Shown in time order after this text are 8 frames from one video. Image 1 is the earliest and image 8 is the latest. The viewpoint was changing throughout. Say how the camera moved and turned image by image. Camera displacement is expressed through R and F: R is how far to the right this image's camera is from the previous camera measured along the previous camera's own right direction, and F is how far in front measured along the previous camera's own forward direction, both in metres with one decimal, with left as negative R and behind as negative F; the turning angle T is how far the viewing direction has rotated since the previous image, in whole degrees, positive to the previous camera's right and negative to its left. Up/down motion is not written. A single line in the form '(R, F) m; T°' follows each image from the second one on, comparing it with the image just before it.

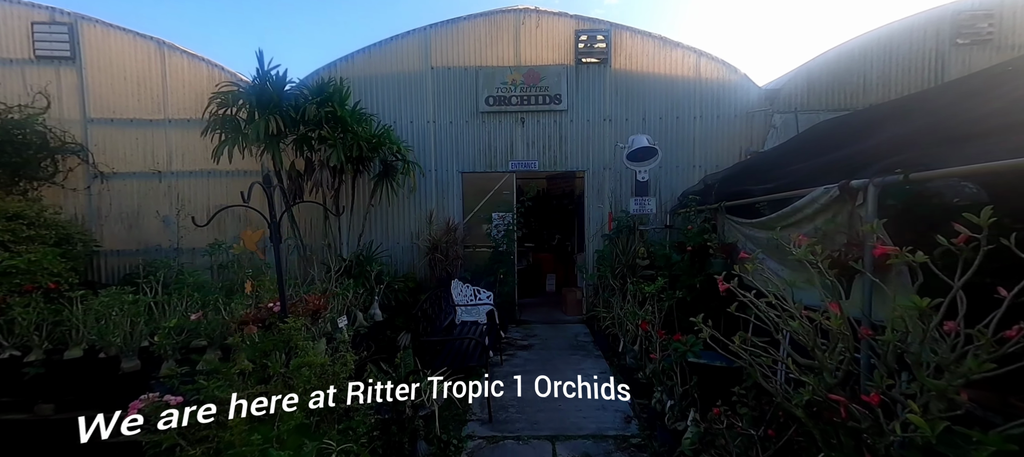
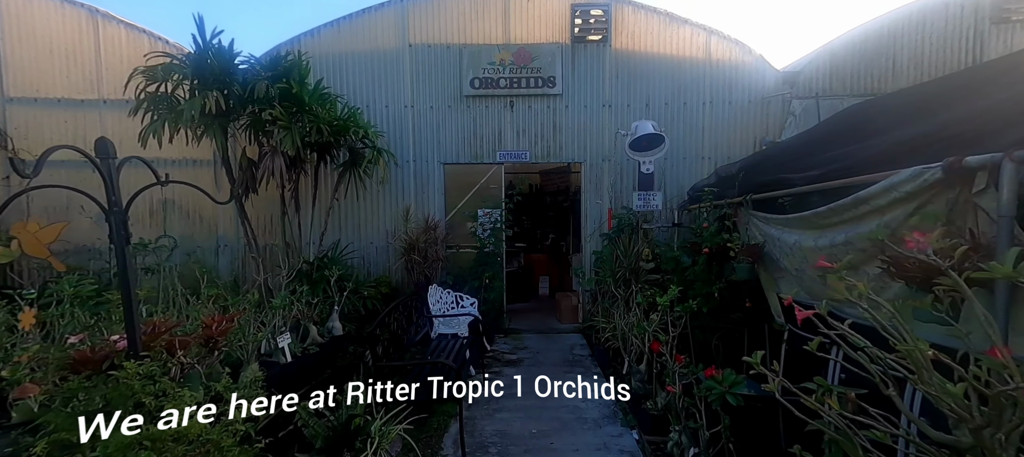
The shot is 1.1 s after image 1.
(+0.1, +0.6) m; +1°
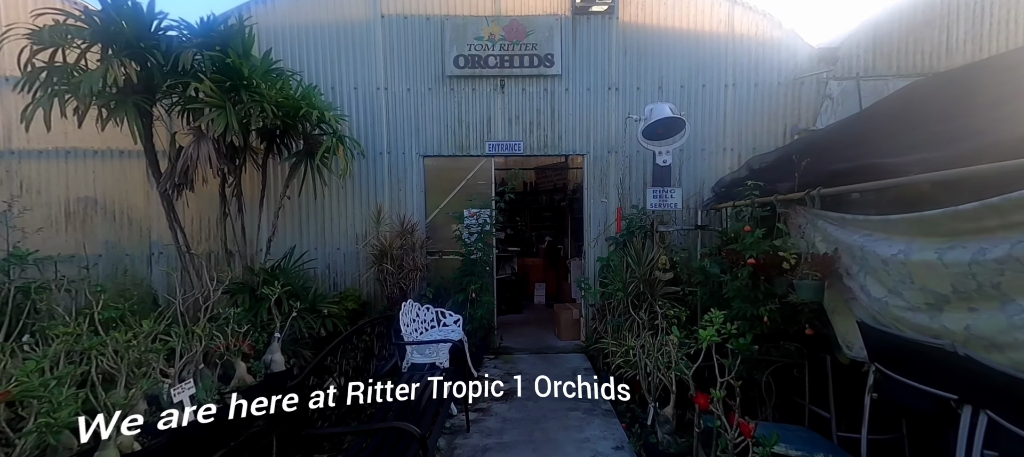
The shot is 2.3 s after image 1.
(0.0, +0.7) m; +1°
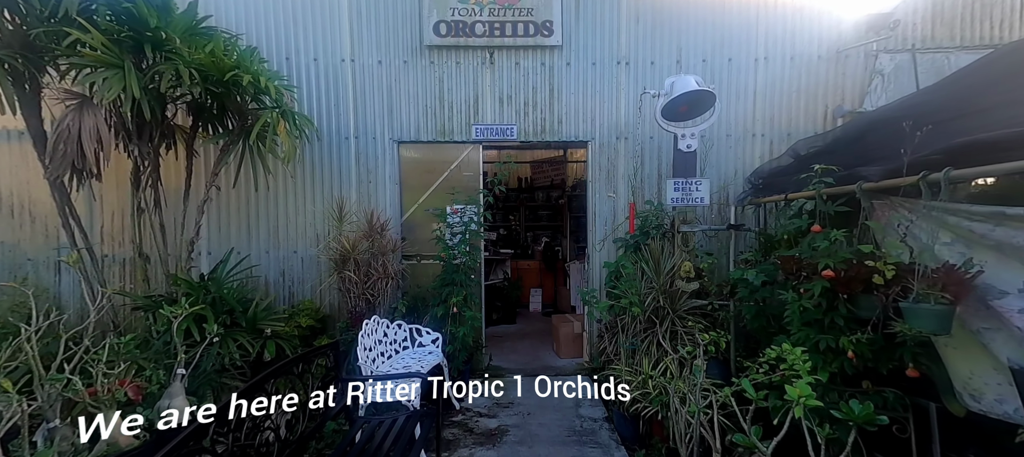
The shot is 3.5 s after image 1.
(0.0, +0.7) m; +1°
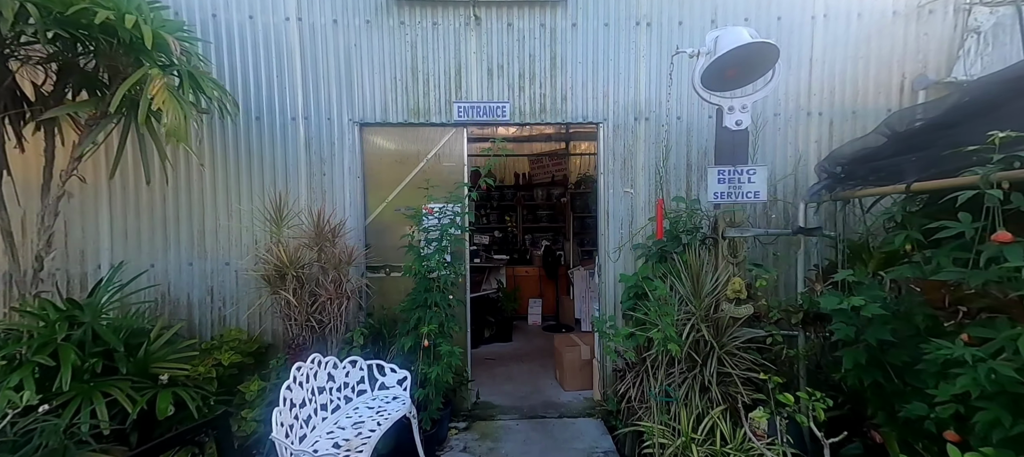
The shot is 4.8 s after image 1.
(+0.1, +0.8) m; 0°
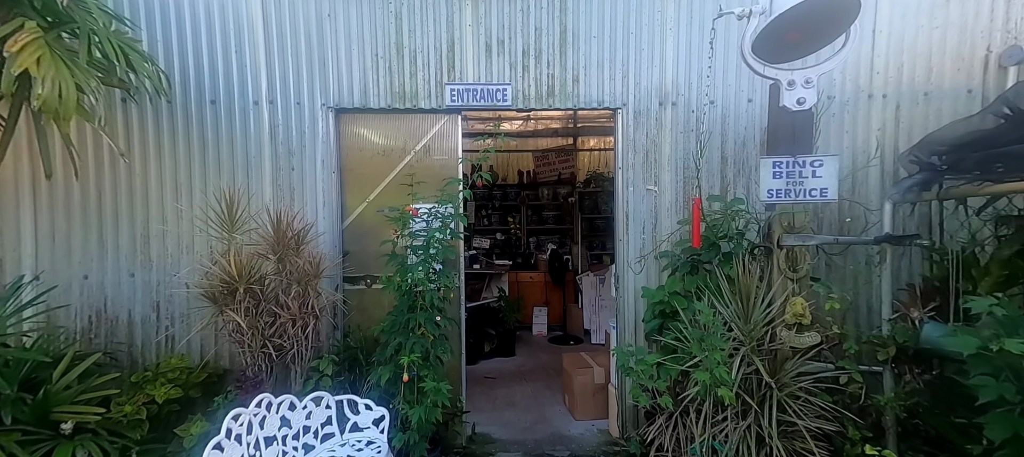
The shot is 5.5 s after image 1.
(0.0, +0.5) m; -1°
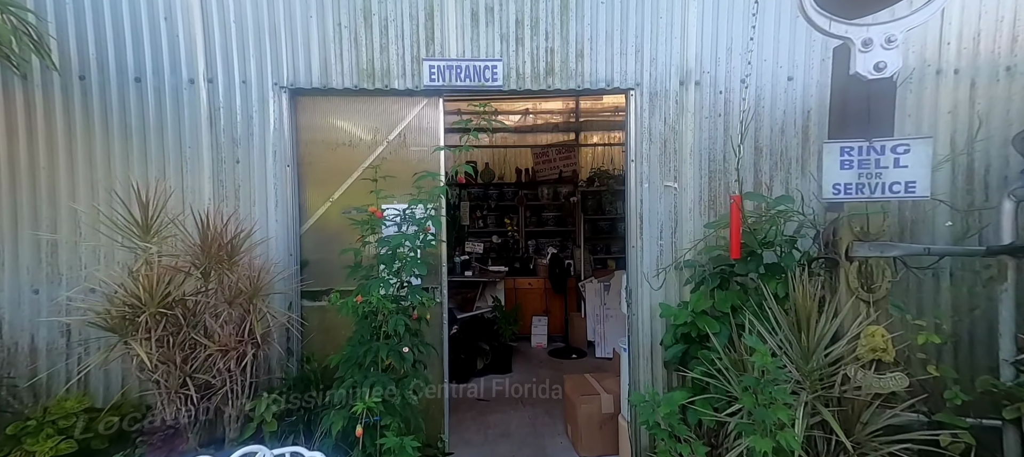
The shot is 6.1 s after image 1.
(0.0, +0.4) m; 0°
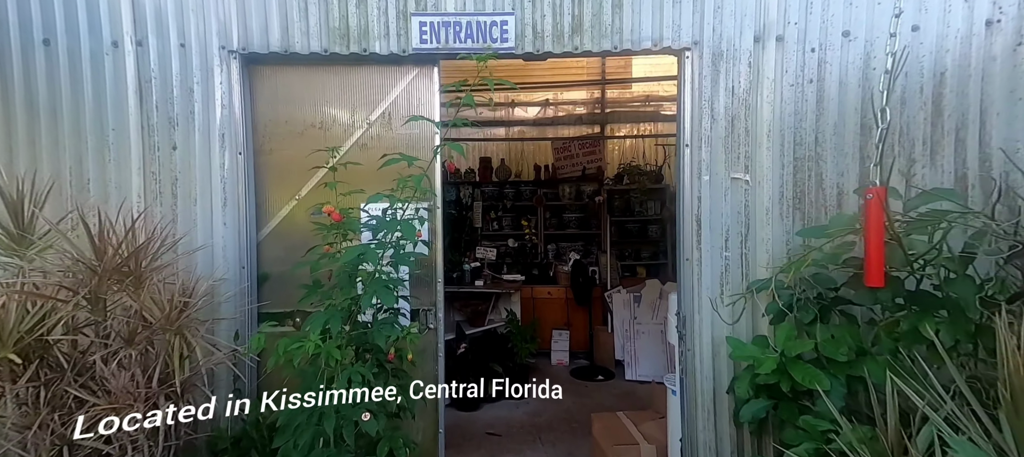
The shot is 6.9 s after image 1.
(0.0, +0.5) m; -3°
